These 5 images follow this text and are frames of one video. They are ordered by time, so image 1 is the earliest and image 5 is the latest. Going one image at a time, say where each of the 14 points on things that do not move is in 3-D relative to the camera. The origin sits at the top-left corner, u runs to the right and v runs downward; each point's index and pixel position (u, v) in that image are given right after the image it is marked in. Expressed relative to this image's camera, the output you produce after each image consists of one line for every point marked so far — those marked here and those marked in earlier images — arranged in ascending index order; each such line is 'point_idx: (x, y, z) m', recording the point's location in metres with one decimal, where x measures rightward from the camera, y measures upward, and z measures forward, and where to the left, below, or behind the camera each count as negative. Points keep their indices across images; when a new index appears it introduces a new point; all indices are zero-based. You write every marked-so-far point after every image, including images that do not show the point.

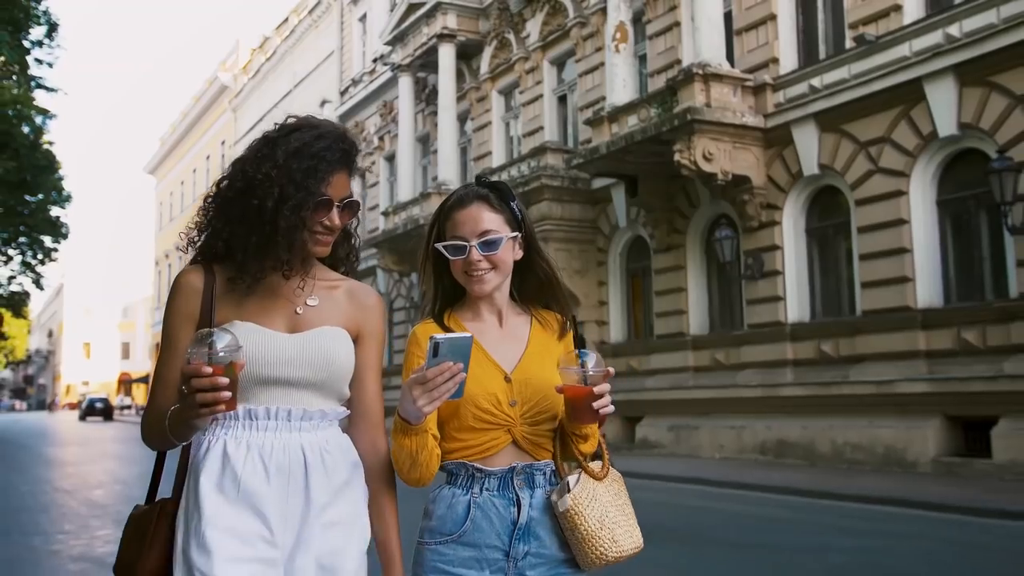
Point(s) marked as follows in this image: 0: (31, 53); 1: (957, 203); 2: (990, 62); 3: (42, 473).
0: (-9.0, +4.5, +18.5) m
1: (+5.7, +1.1, +12.6) m
2: (+5.7, +2.7, +11.9) m
3: (-8.4, -3.3, +17.6) m
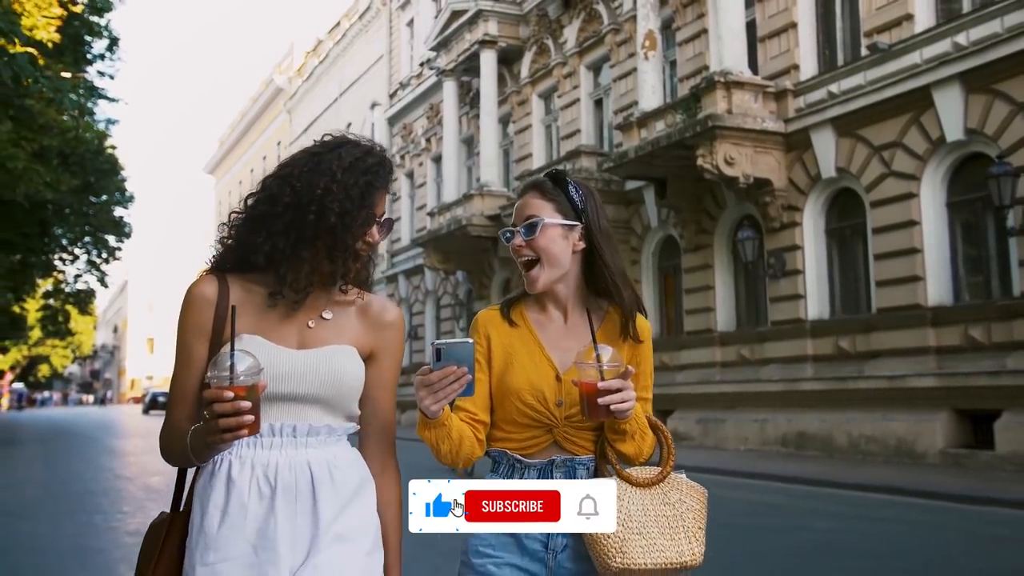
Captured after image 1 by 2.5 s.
0: (-8.4, +4.5, +19.8) m
1: (+6.0, +1.1, +13.1) m
2: (+6.0, +2.7, +12.4) m
3: (-7.8, -3.3, +18.9) m
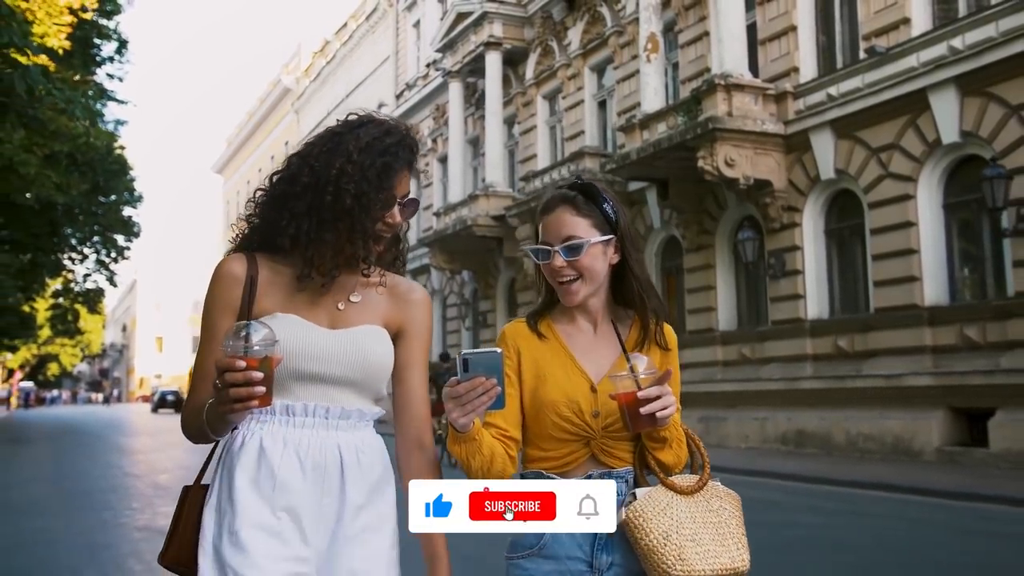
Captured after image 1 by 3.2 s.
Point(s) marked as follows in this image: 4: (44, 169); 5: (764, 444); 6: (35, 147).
0: (-8.3, +4.5, +20.1) m
1: (+6.0, +1.1, +13.3) m
2: (+6.0, +2.7, +12.5) m
3: (-7.7, -3.3, +19.2) m
4: (-7.3, +1.8, +15.4) m
5: (+4.1, -2.6, +16.3) m
6: (-7.4, +2.2, +15.4) m
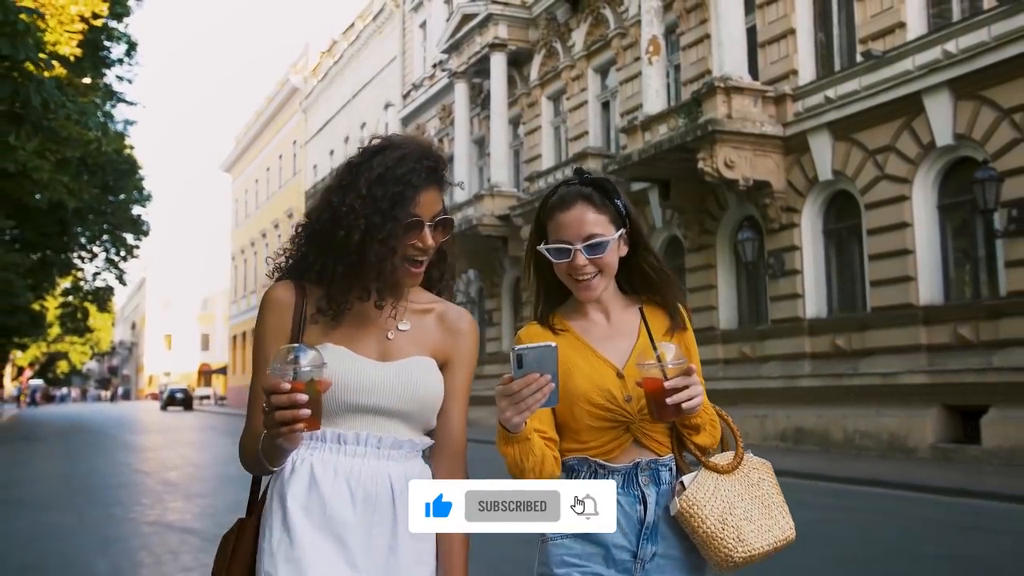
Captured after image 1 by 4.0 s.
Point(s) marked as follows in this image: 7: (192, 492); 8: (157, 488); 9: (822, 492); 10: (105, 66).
0: (-8.2, +4.5, +20.4) m
1: (+6.1, +1.1, +13.5) m
2: (+6.1, +2.7, +12.8) m
3: (-7.6, -3.3, +19.5) m
4: (-7.2, +1.8, +15.7) m
5: (+4.2, -2.5, +16.5) m
6: (-7.4, +2.2, +15.7) m
7: (-4.2, -2.7, +12.9) m
8: (-4.8, -2.7, +13.5) m
9: (+3.8, -2.5, +12.1) m
10: (-8.1, +4.4, +19.8) m
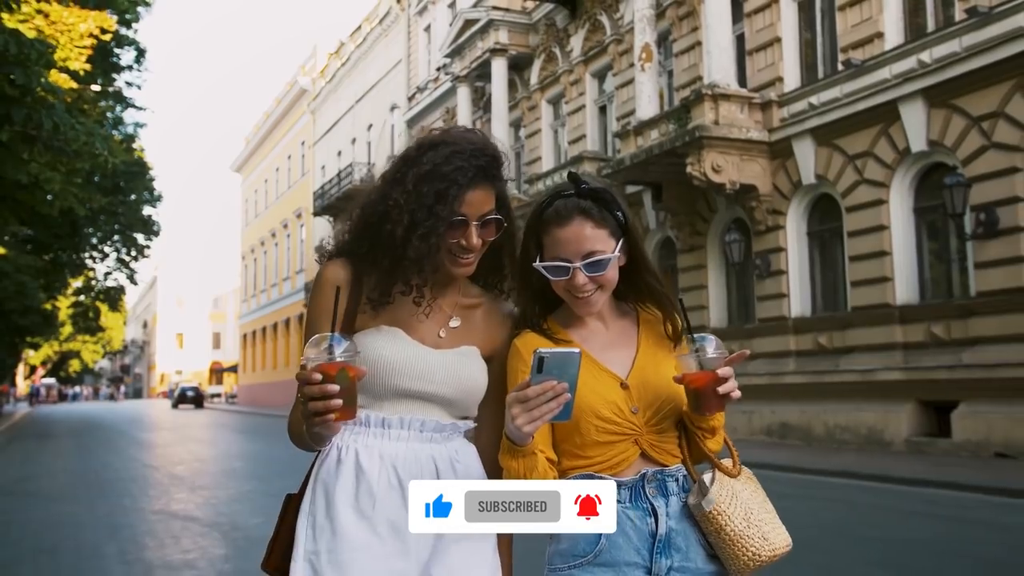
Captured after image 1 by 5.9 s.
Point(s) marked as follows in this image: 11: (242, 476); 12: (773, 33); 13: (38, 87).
0: (-8.3, +4.4, +21.1) m
1: (+6.0, +1.1, +14.1) m
2: (+5.9, +2.7, +13.3) m
3: (-7.6, -3.3, +20.2) m
4: (-7.3, +1.8, +16.4) m
5: (+4.1, -2.5, +17.1) m
6: (-7.5, +2.1, +16.4) m
7: (-4.3, -2.7, +13.6) m
8: (-4.9, -2.7, +14.2) m
9: (+3.6, -2.5, +12.6) m
10: (-8.2, +4.4, +20.5) m
11: (-3.9, -2.7, +14.4) m
12: (+4.4, +4.3, +16.9) m
13: (-4.9, +2.2, +10.3) m
